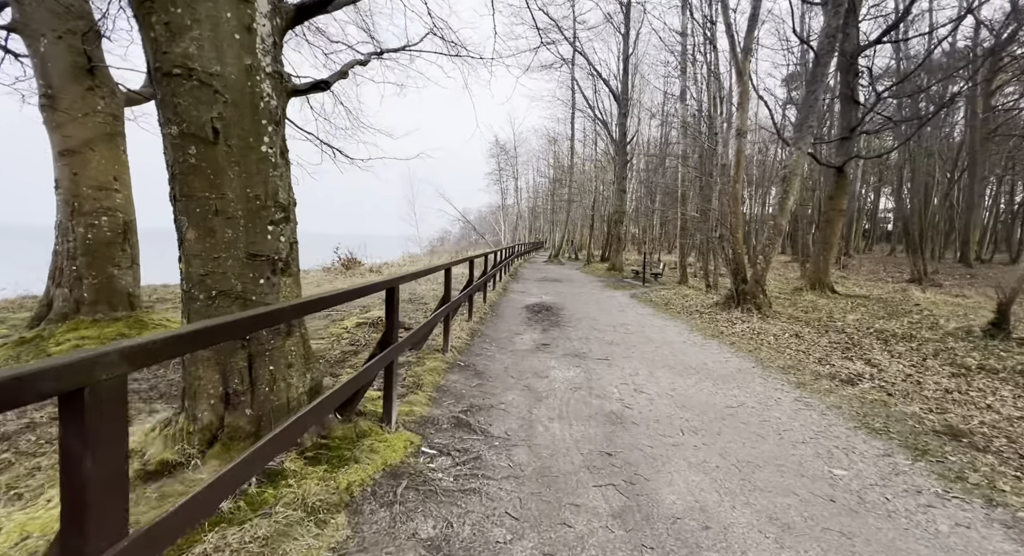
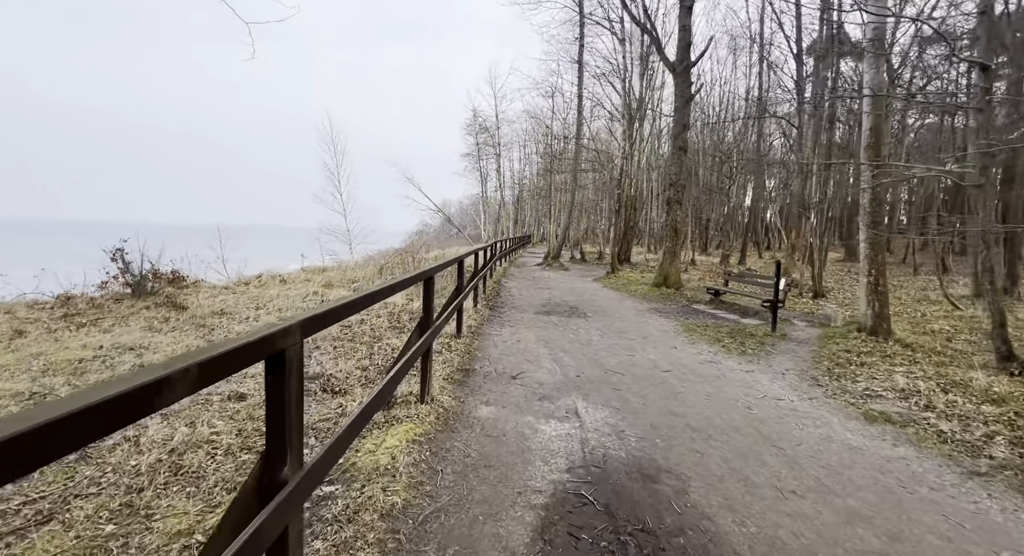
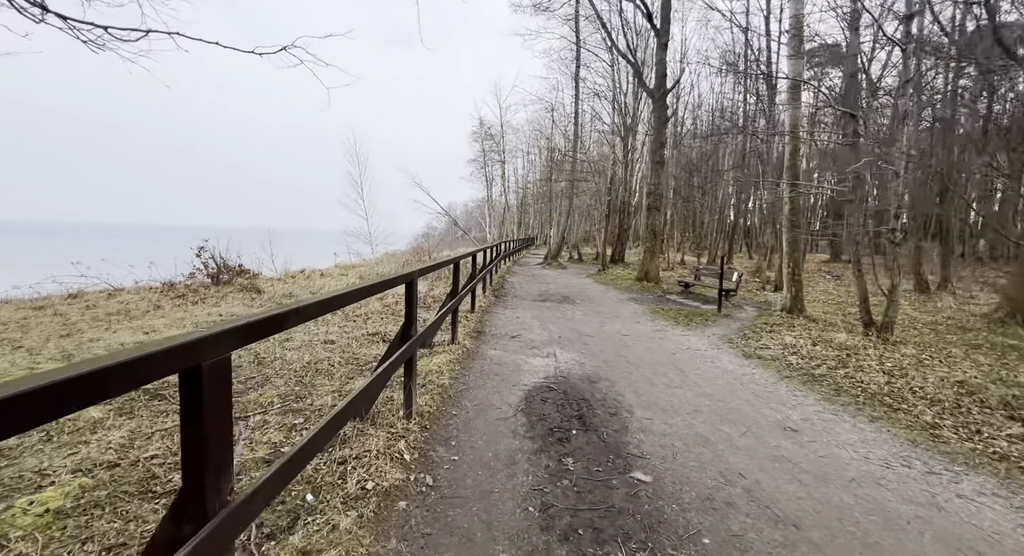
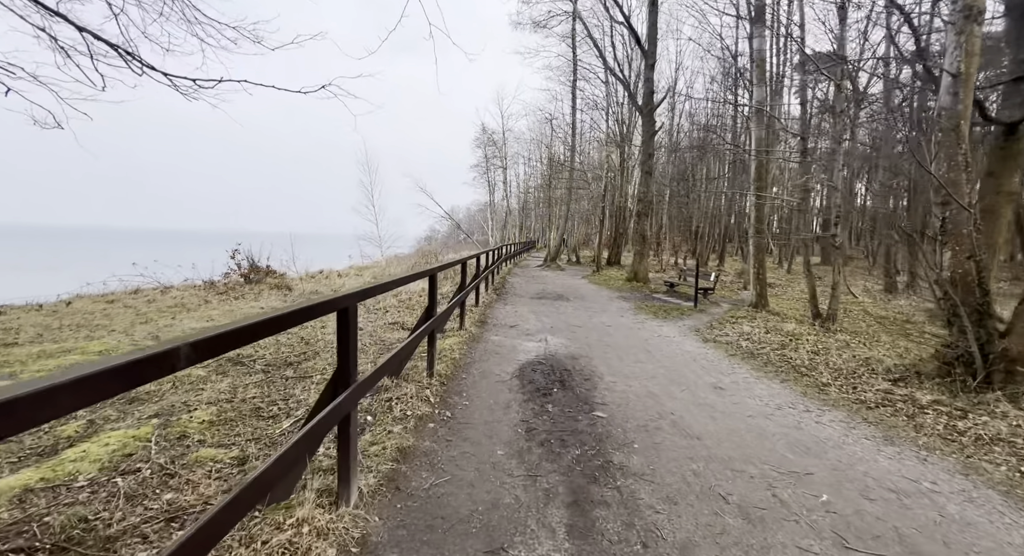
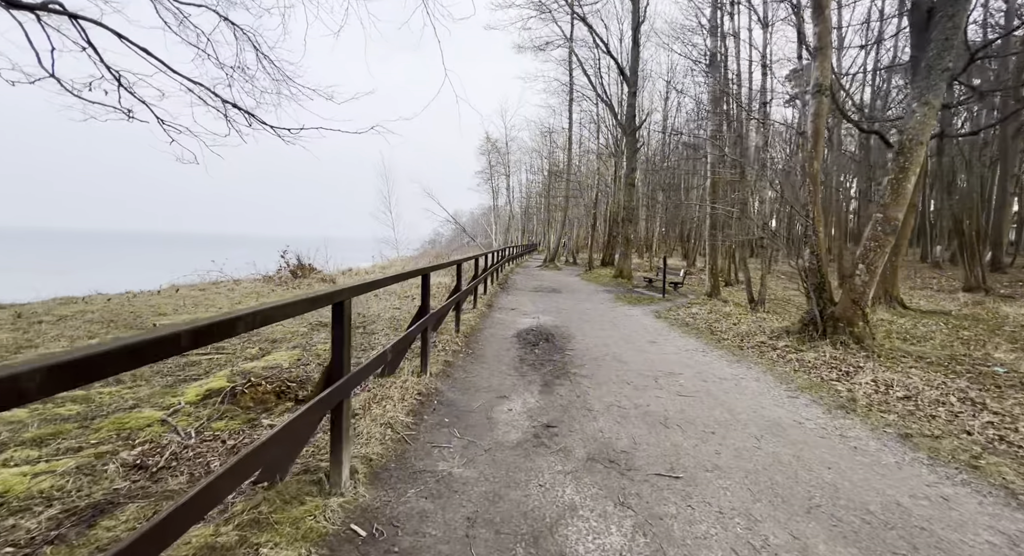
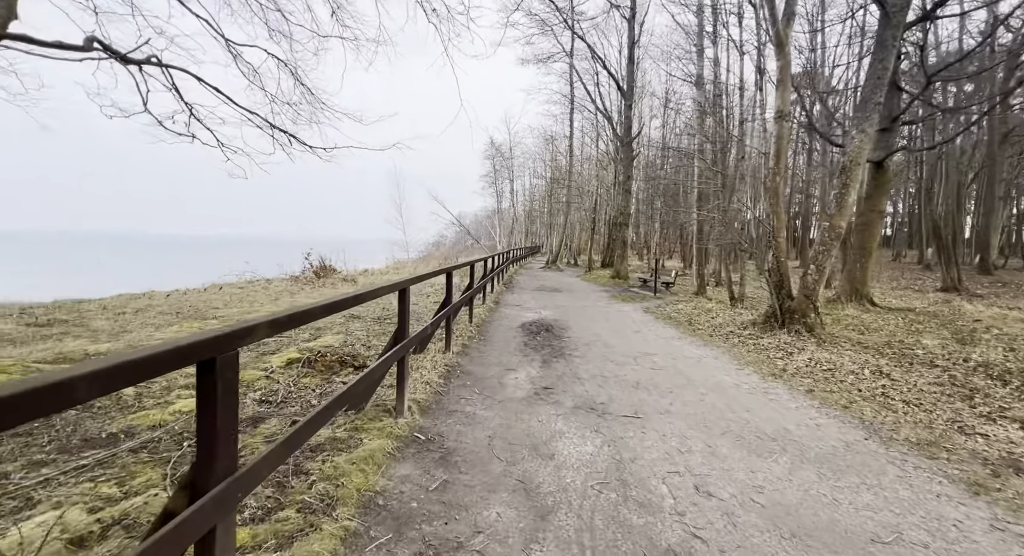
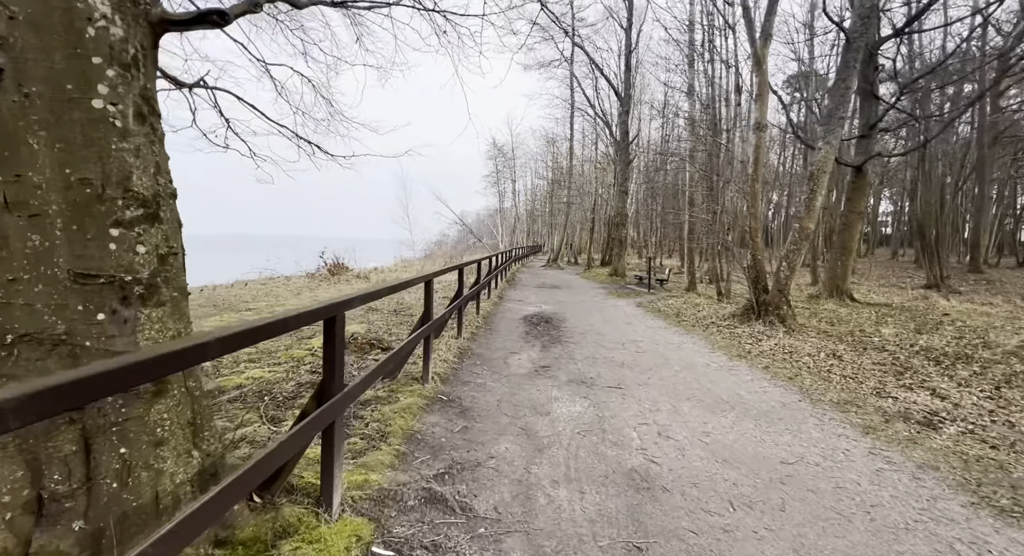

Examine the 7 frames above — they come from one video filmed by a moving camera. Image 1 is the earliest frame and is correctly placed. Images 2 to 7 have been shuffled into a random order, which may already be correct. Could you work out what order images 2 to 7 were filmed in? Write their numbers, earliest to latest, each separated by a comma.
7, 6, 5, 4, 3, 2
